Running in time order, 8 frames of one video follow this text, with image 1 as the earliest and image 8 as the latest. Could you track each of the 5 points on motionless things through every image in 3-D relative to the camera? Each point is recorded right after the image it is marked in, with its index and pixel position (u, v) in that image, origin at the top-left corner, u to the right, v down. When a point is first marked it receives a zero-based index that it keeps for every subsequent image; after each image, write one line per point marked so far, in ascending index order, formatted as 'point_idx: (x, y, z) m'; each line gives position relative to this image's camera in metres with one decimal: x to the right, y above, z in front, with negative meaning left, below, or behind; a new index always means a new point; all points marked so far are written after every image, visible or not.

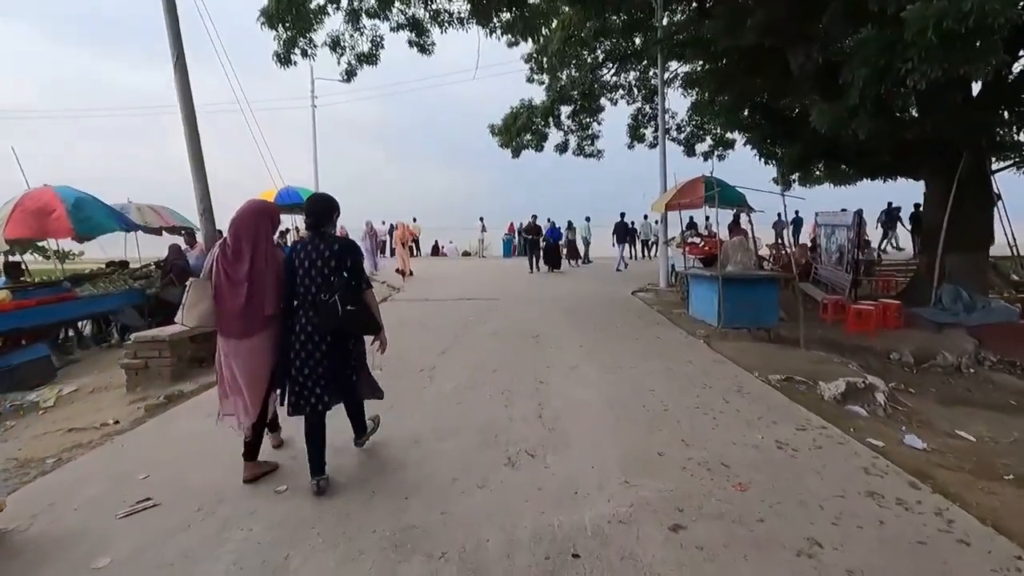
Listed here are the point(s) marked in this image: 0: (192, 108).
0: (-5.9, +3.3, +9.9) m
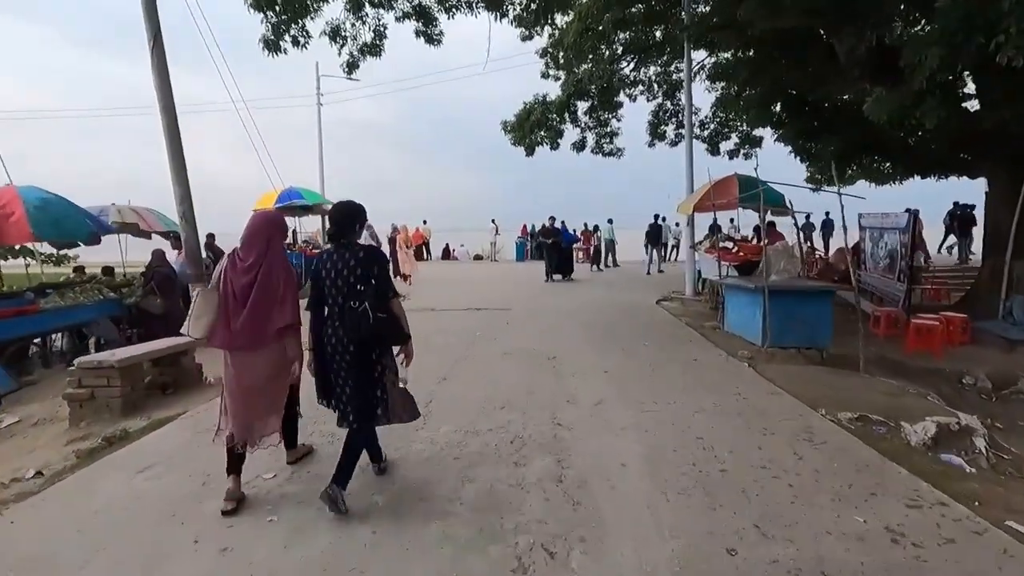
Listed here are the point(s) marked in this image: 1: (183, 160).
0: (-5.7, +3.1, +9.0) m
1: (-5.5, +2.1, +8.9) m
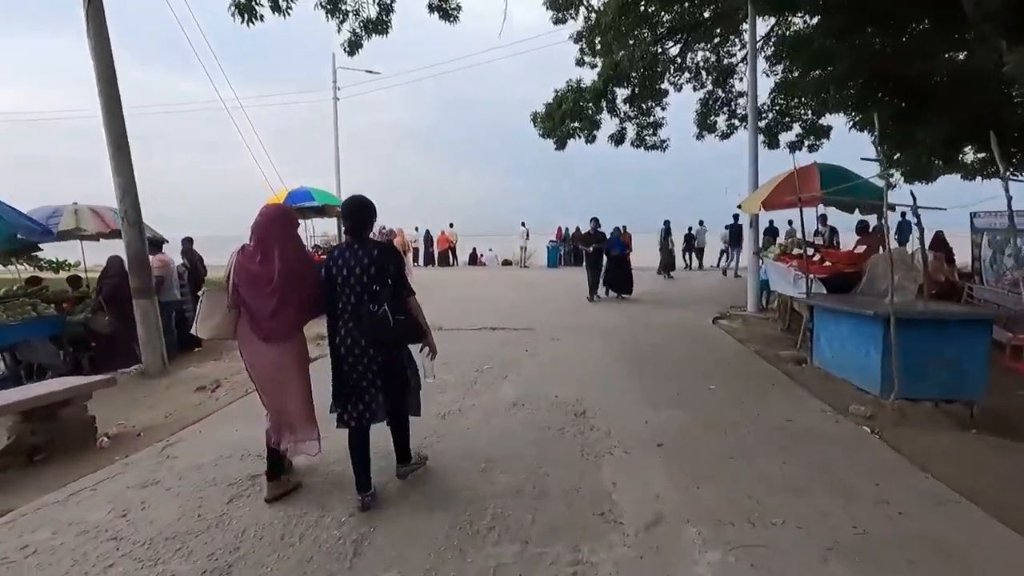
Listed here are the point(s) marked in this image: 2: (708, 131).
0: (-5.4, +2.9, +7.3) m
1: (-5.2, +1.9, +7.3) m
2: (+7.2, +5.7, +19.7) m
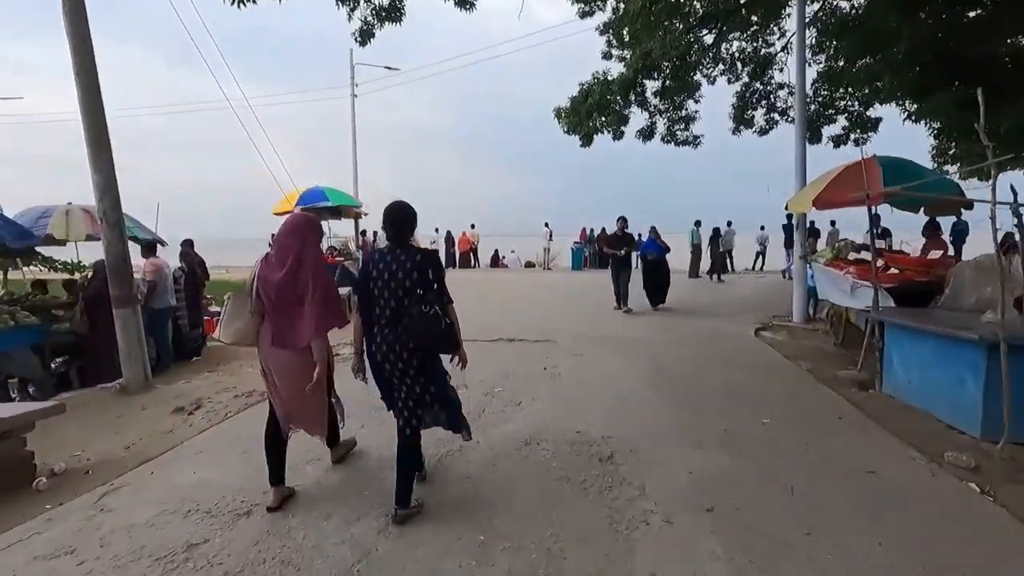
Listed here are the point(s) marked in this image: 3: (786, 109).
0: (-5.2, +2.8, +6.7) m
1: (-5.0, +1.8, +6.6) m
2: (+8.0, +5.6, +18.5) m
3: (+8.9, +5.8, +17.5) m
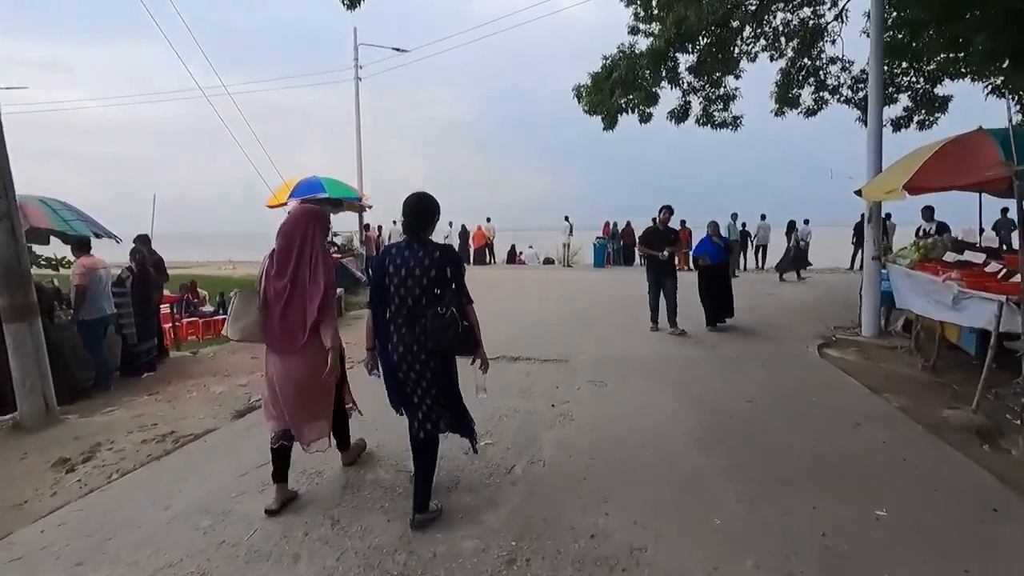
0: (-5.2, +2.7, +5.3) m
1: (-5.0, +1.7, +5.2) m
2: (+8.4, +5.5, +16.5) m
3: (+9.4, +5.7, +15.5) m
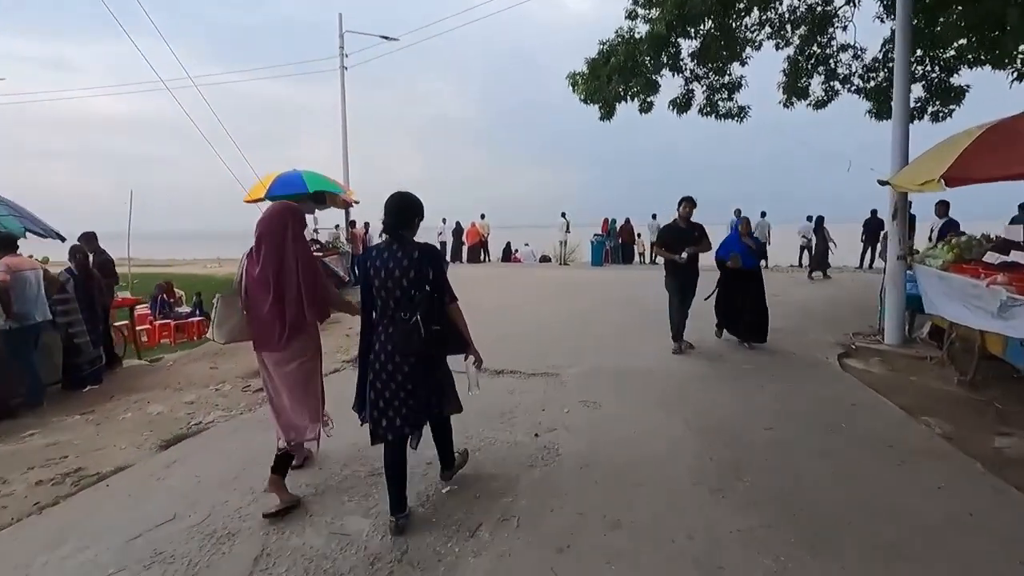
0: (-5.4, +2.6, +4.4) m
1: (-5.2, +1.6, +4.4) m
2: (+8.2, +5.5, +15.6) m
3: (+9.1, +5.7, +14.6) m
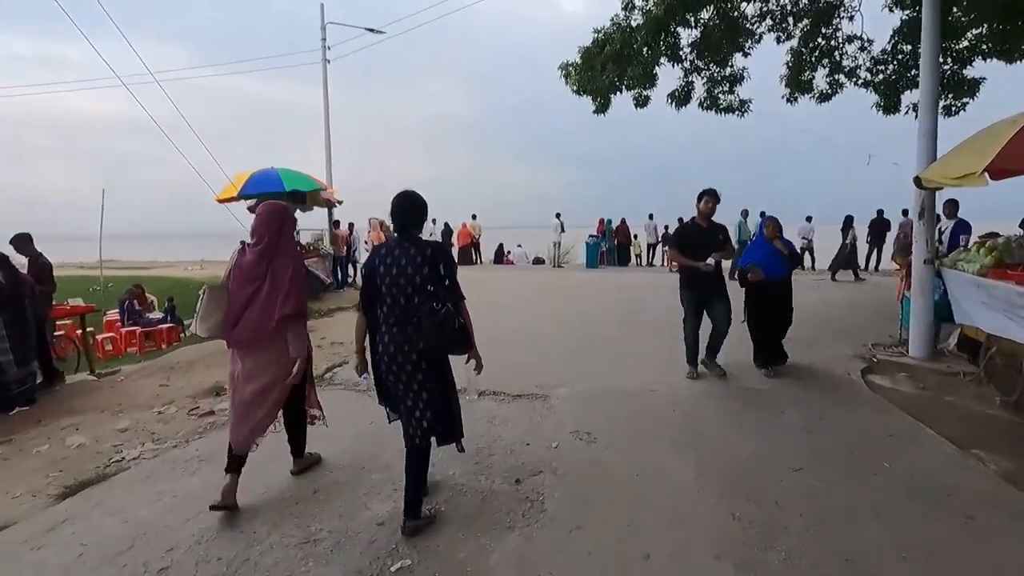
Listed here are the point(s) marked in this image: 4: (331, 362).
0: (-5.6, +2.5, +3.6) m
1: (-5.4, +1.5, +3.5) m
2: (+8.0, +5.4, +14.9) m
3: (+8.9, +5.6, +13.9) m
4: (-2.4, -1.0, +7.3) m
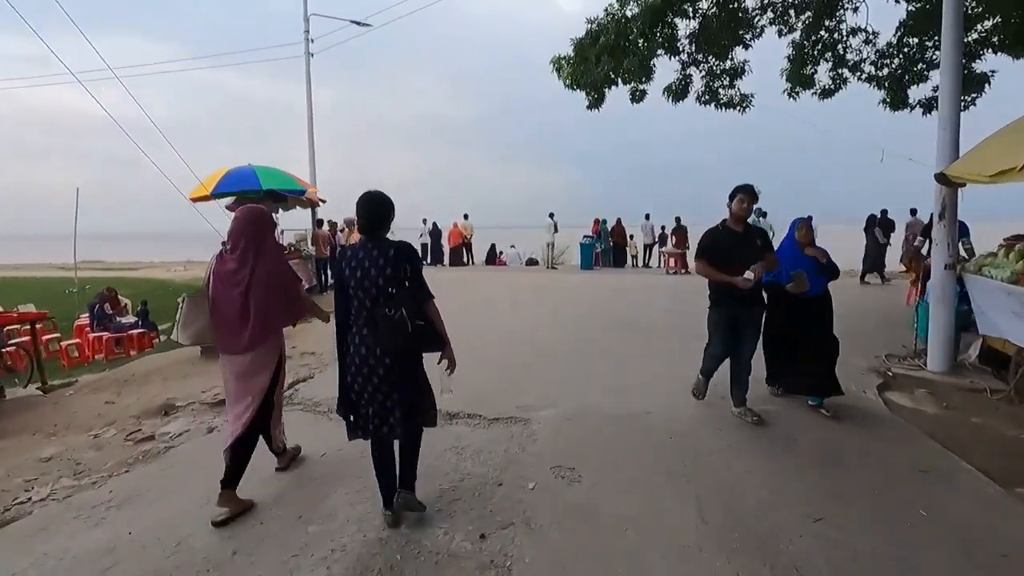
0: (-5.8, +2.5, +2.9) m
1: (-5.6, +1.5, +2.9) m
2: (+7.7, +5.4, +14.3) m
3: (+8.6, +5.5, +13.3) m
4: (-2.7, -1.1, +6.6) m
